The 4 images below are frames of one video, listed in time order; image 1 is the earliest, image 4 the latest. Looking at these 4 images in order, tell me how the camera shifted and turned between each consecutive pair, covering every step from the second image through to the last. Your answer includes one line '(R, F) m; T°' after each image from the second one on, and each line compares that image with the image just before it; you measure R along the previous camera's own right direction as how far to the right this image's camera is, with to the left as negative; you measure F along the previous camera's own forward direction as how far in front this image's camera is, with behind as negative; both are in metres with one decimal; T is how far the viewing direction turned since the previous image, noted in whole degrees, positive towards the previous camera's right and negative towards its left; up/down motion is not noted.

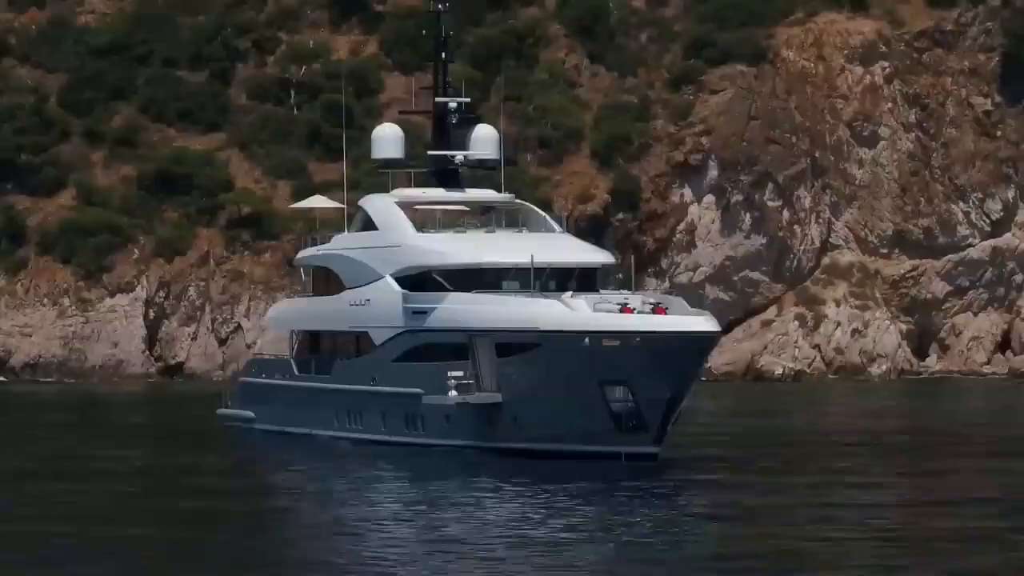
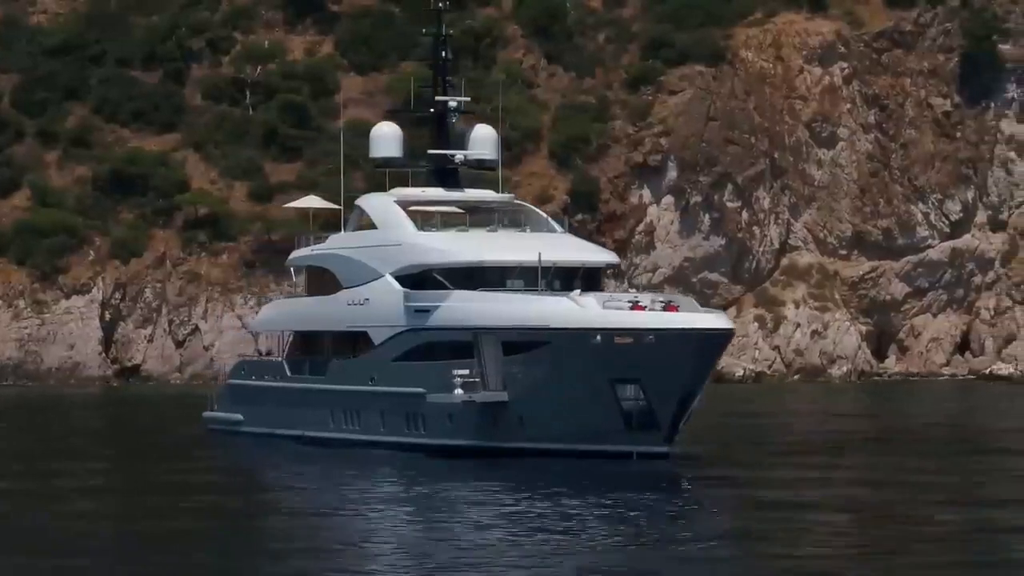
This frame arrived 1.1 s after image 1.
(-0.3, +0.5) m; +1°
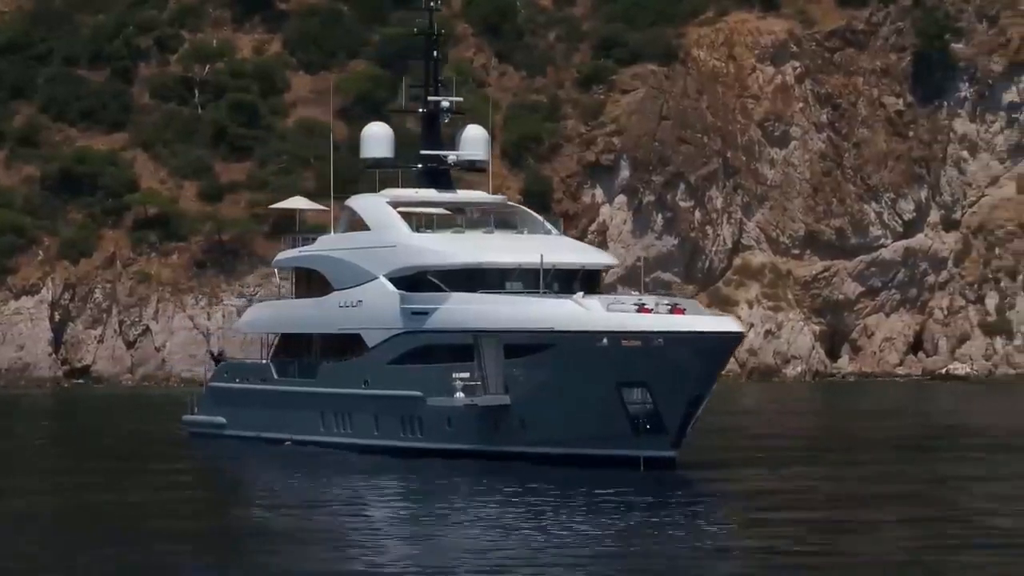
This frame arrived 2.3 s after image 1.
(-0.3, +0.5) m; +2°
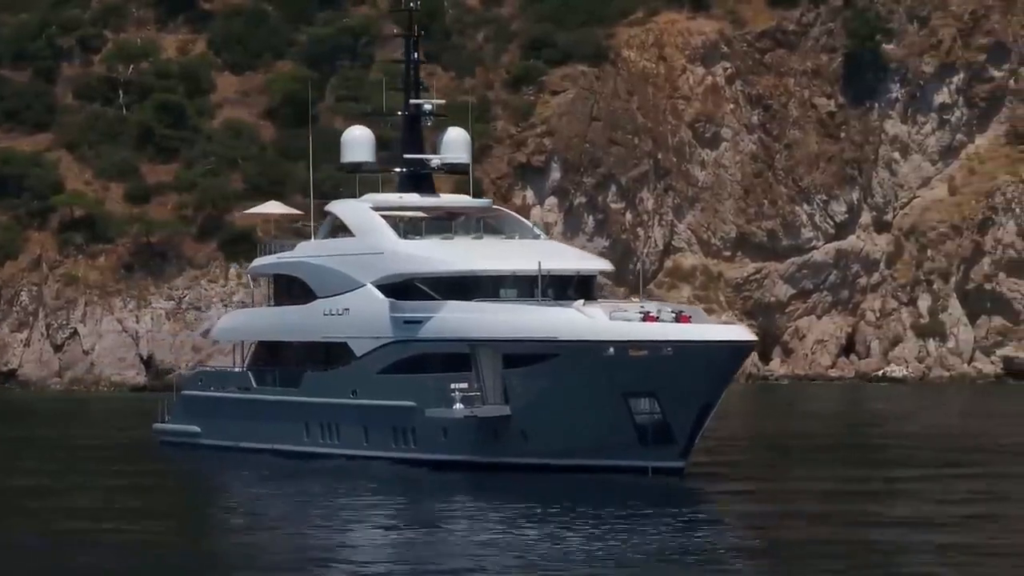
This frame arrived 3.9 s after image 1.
(-0.5, +0.7) m; +2°
